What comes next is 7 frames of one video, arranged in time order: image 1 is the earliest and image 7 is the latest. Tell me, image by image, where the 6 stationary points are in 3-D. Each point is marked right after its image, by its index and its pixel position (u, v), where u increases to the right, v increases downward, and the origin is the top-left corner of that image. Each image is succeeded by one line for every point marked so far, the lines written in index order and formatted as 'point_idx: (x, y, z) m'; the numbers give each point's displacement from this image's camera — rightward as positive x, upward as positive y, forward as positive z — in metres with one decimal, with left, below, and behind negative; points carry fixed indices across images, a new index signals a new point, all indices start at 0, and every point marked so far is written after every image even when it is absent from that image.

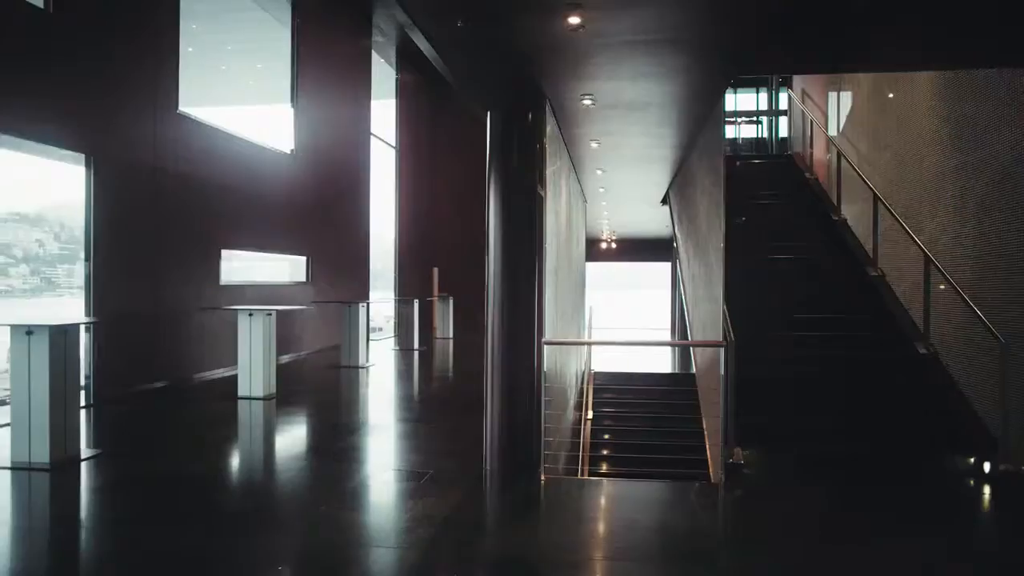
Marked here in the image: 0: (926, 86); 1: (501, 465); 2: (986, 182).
0: (+3.8, +1.9, +6.8) m
1: (0.0, -1.1, +4.7) m
2: (+3.7, +0.8, +5.8) m
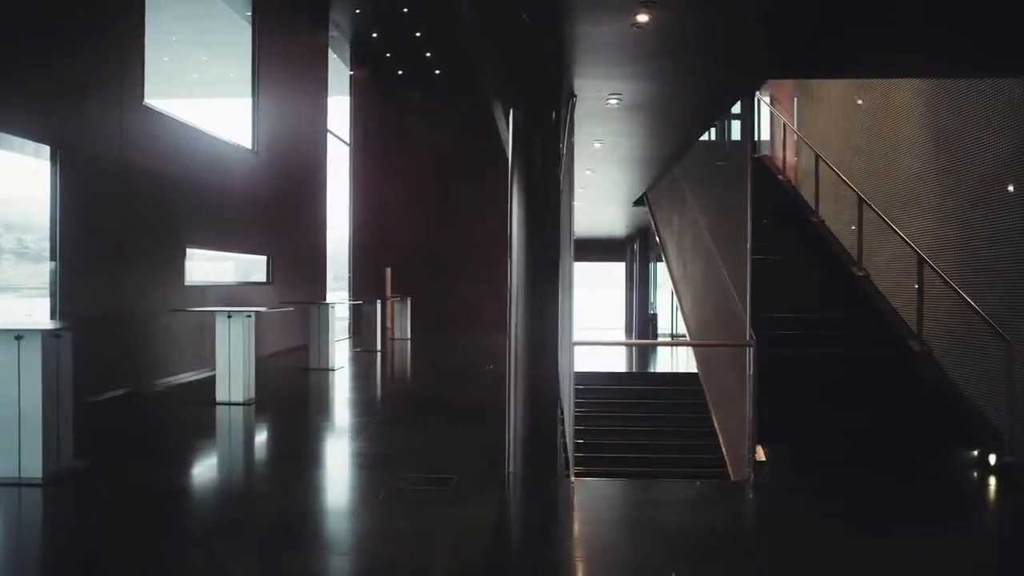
0: (+3.7, +1.9, +7.1) m
1: (+0.1, -1.1, +4.7) m
2: (+3.7, +0.8, +6.1) m
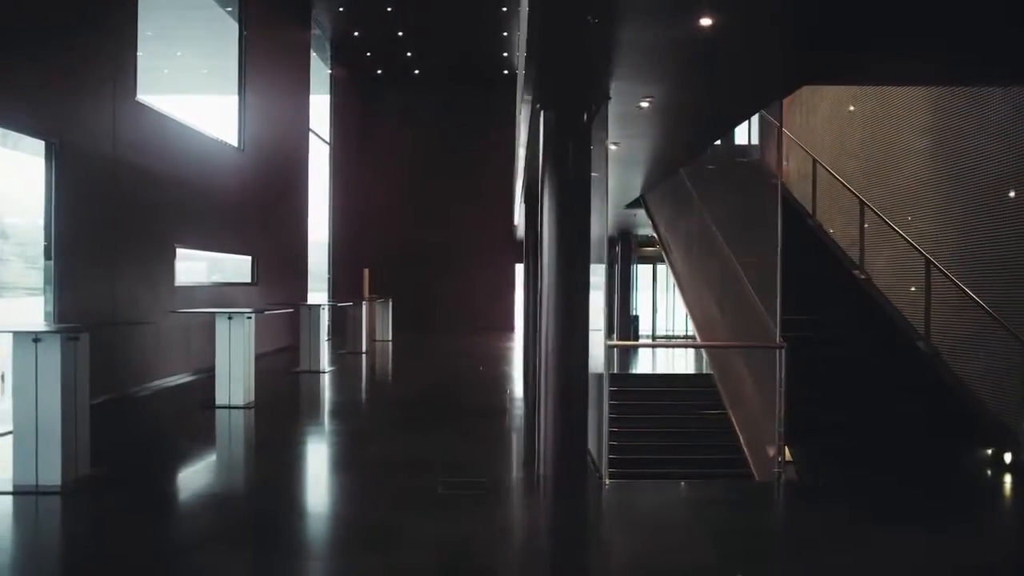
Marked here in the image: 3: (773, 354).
0: (+3.8, +1.8, +7.2) m
1: (+0.3, -1.1, +4.7) m
2: (+3.8, +0.8, +6.3) m
3: (+1.8, -0.4, +5.0) m
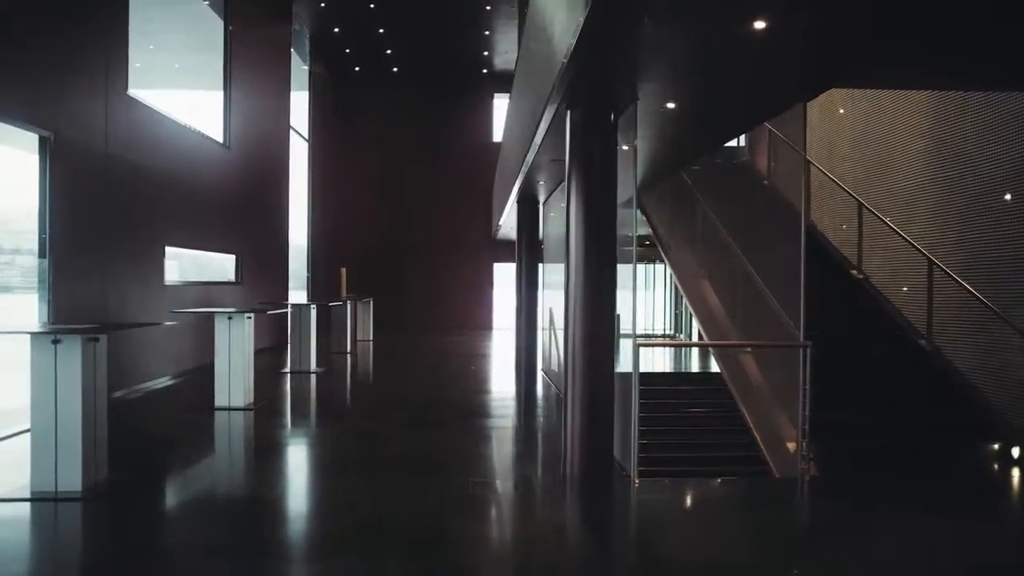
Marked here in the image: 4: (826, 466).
0: (+3.8, +1.8, +7.4) m
1: (+0.4, -1.1, +4.7) m
2: (+3.9, +0.8, +6.5) m
3: (+1.9, -0.4, +5.1) m
4: (+2.2, -1.3, +5.3) m
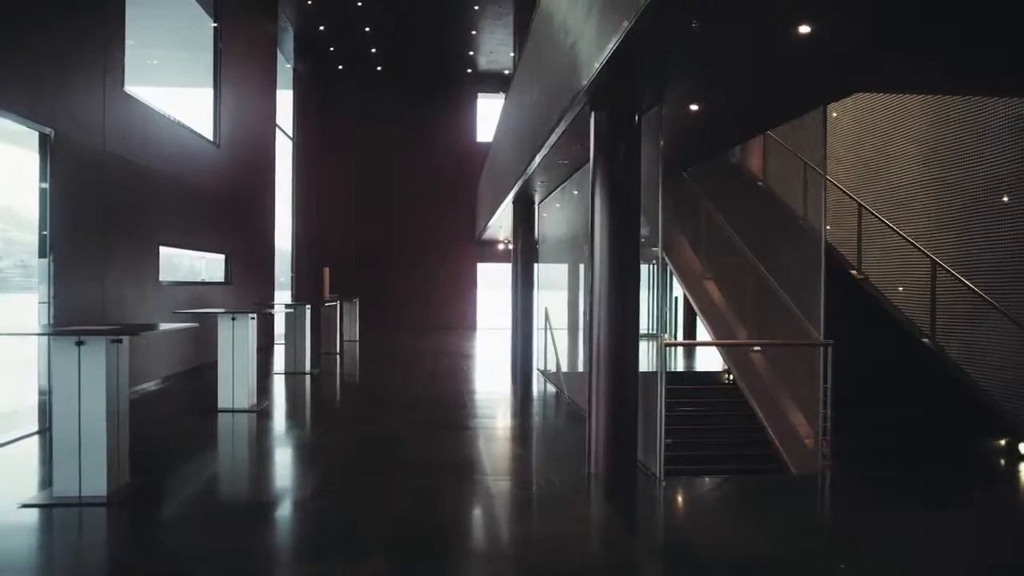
0: (+3.8, +1.8, +7.6) m
1: (+0.6, -1.1, +4.7) m
2: (+4.0, +0.8, +6.6) m
3: (+2.1, -0.4, +5.2) m
4: (+2.3, -1.3, +5.4) m
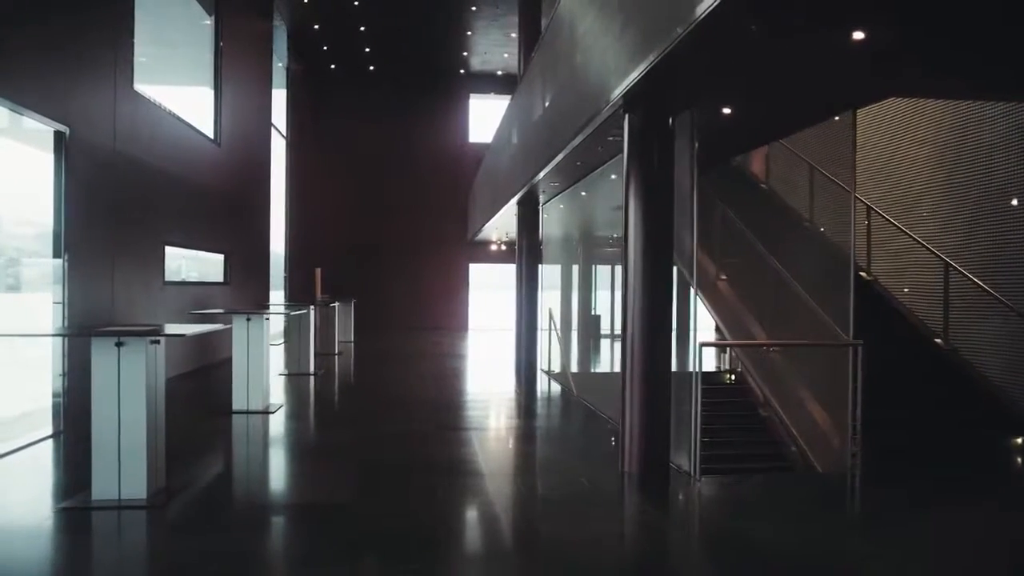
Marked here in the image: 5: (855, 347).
0: (+4.0, +1.8, +7.7) m
1: (+0.8, -1.1, +4.7) m
2: (+4.1, +0.8, +6.8) m
3: (+2.3, -0.5, +5.2) m
4: (+2.5, -1.3, +5.5) m
5: (+2.3, -0.4, +5.2) m
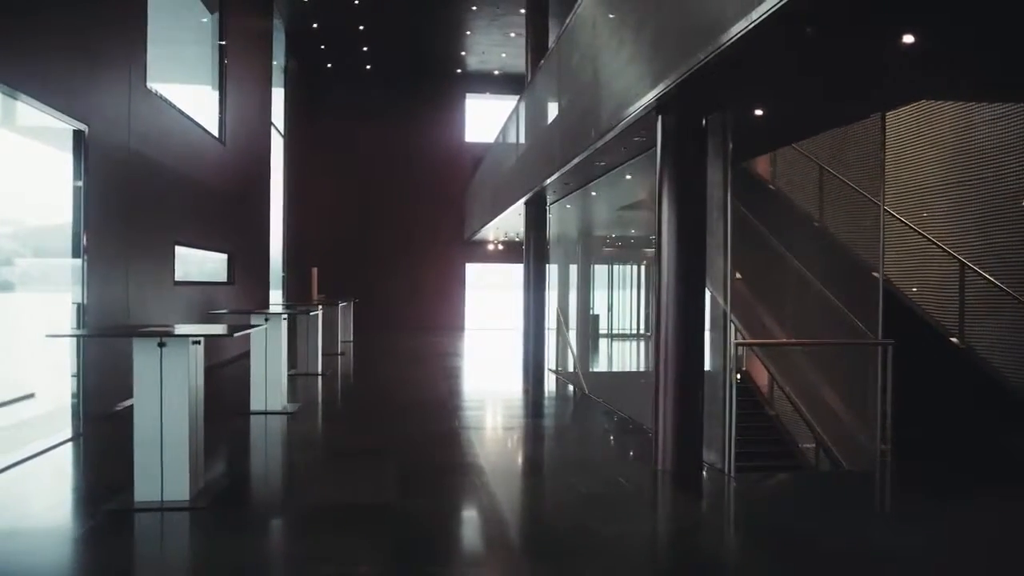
0: (+4.1, +1.8, +7.8) m
1: (+1.0, -1.1, +4.8) m
2: (+4.3, +0.8, +6.9) m
3: (+2.5, -0.5, +5.3) m
4: (+2.7, -1.3, +5.5) m
5: (+2.5, -0.4, +5.2) m
